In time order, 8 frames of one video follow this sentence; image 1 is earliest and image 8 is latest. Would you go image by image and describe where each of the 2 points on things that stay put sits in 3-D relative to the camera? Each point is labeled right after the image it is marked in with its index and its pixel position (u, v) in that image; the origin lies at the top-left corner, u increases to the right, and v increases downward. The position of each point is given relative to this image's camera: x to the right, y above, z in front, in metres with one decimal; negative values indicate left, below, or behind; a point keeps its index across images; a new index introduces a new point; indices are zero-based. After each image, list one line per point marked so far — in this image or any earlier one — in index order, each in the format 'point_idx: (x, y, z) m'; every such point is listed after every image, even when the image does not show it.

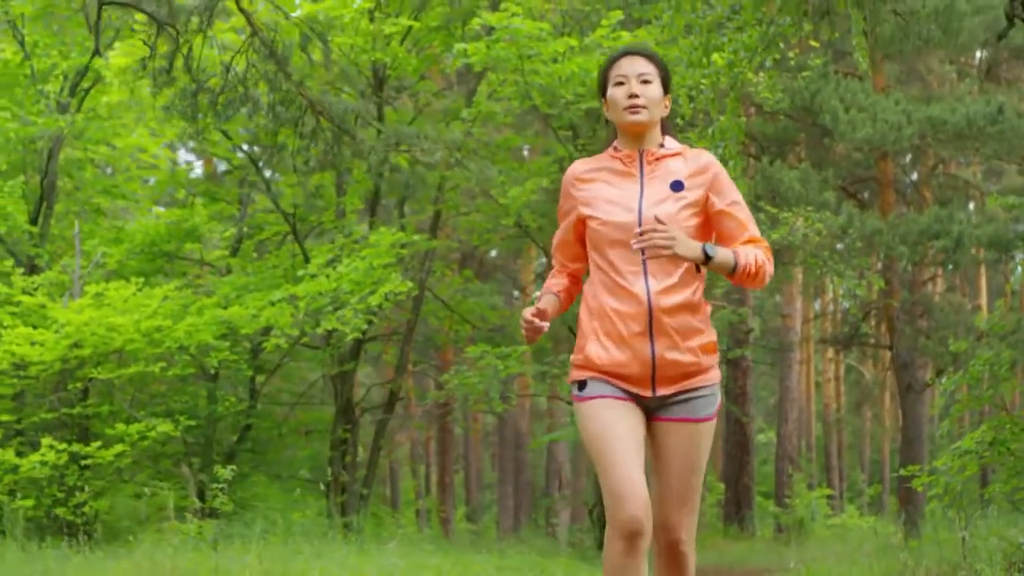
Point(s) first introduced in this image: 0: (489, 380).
0: (-0.3, -1.1, +14.2) m
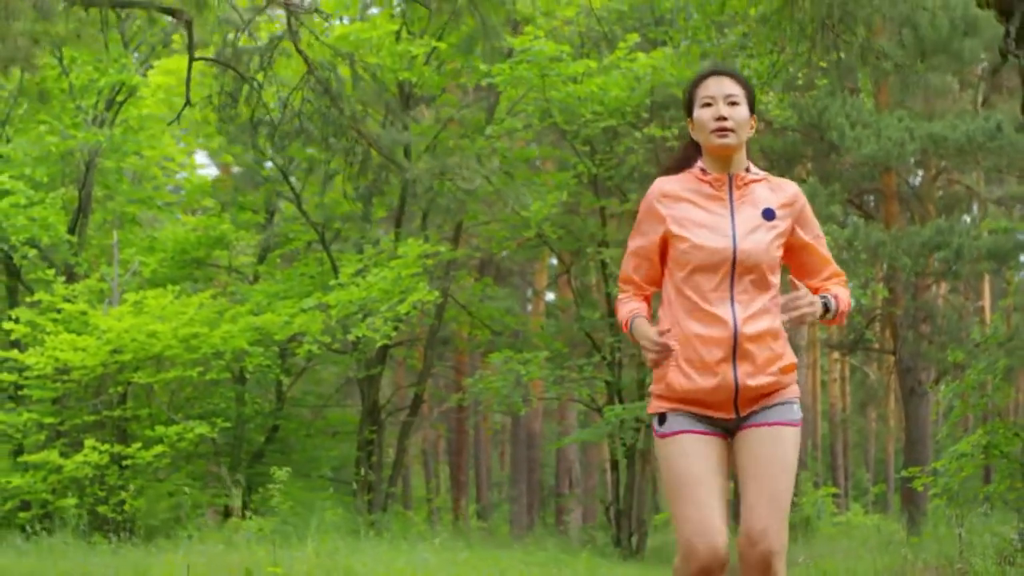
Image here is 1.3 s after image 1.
0: (0.0, -1.2, +14.9) m
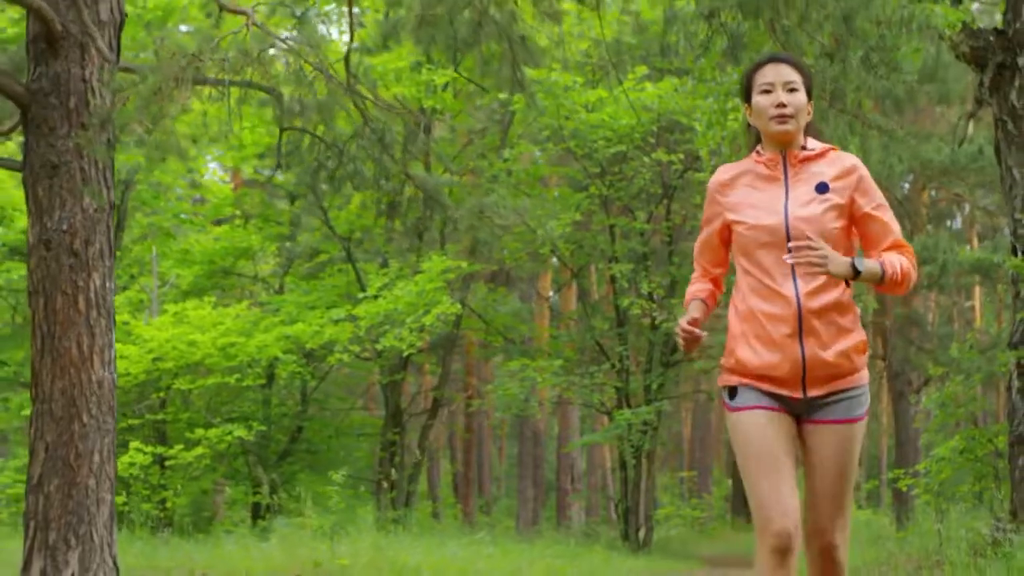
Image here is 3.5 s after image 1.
0: (+0.2, -1.4, +15.9) m
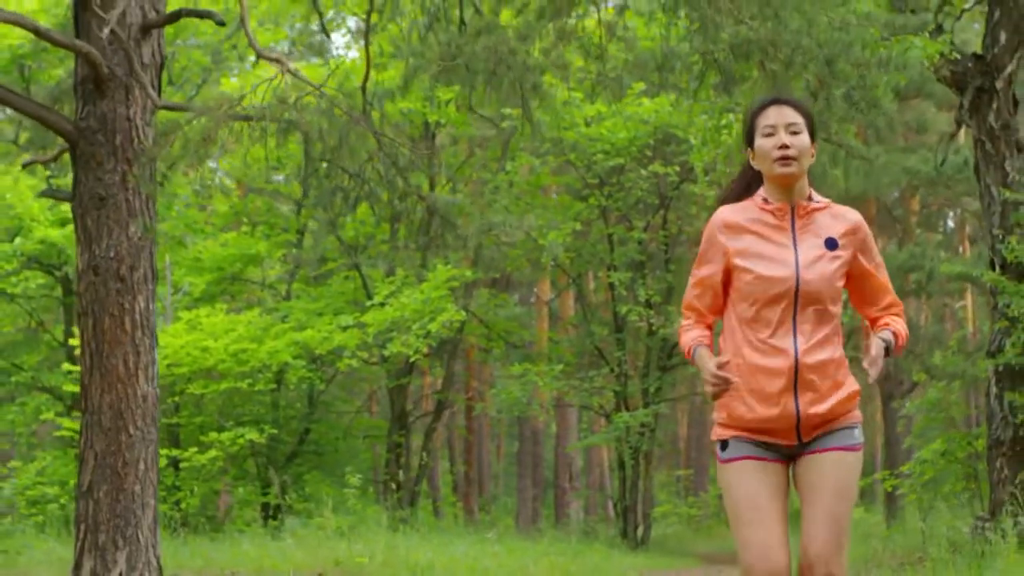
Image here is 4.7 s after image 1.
0: (+0.2, -1.5, +16.4) m
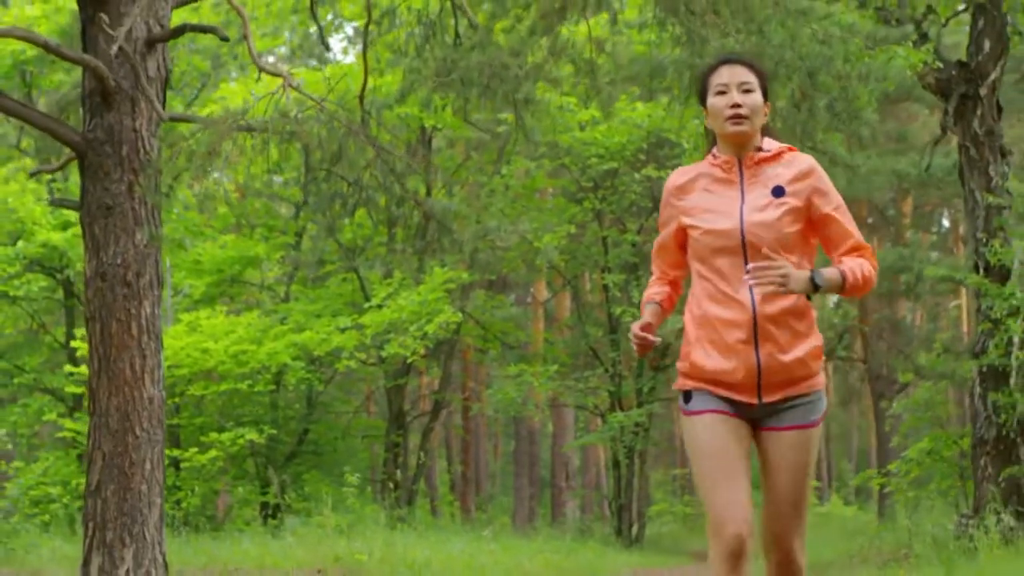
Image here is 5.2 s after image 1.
0: (+0.1, -1.5, +16.6) m
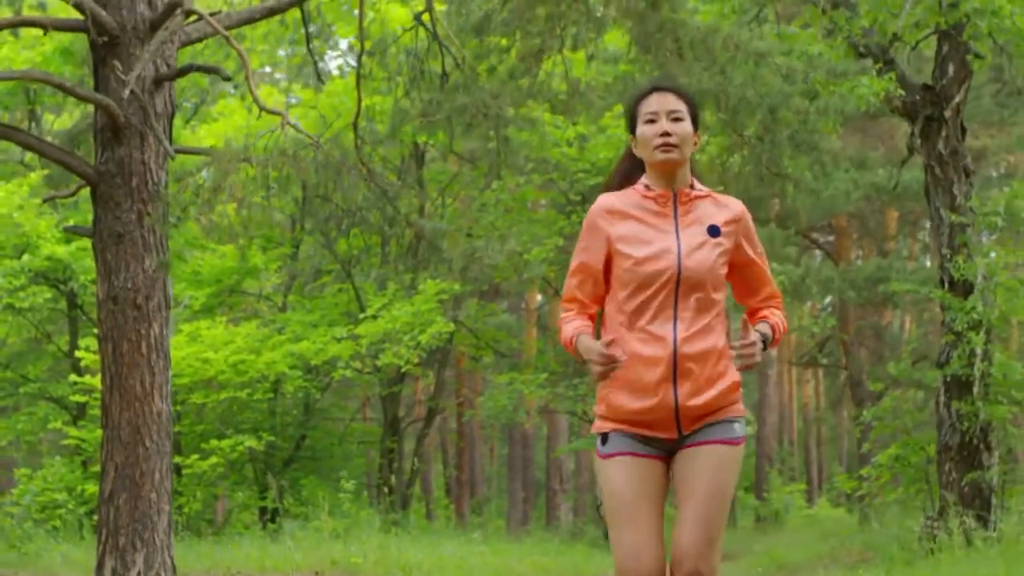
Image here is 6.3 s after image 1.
0: (0.0, -1.7, +17.1) m
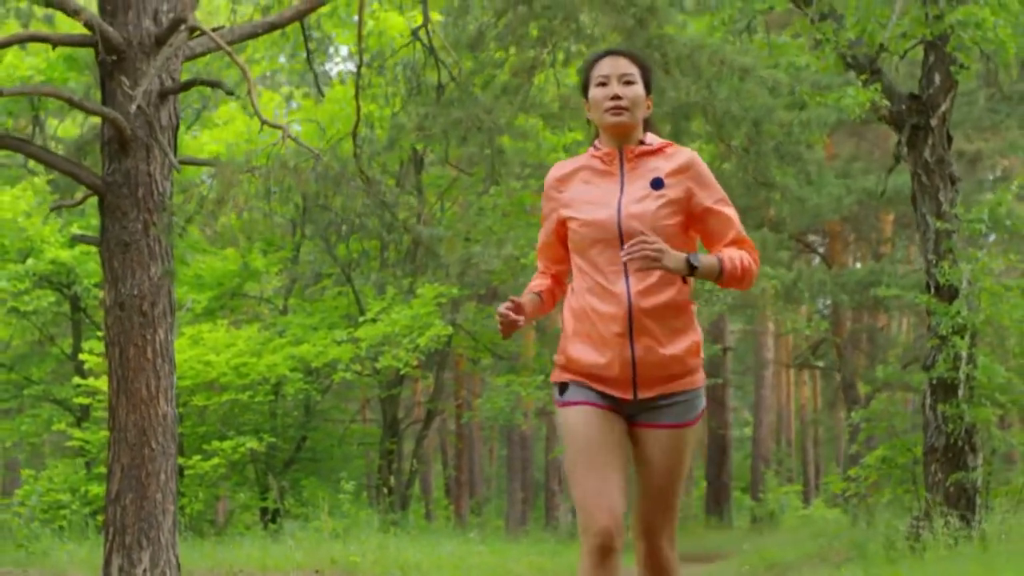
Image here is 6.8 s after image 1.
0: (0.0, -1.7, +17.4) m
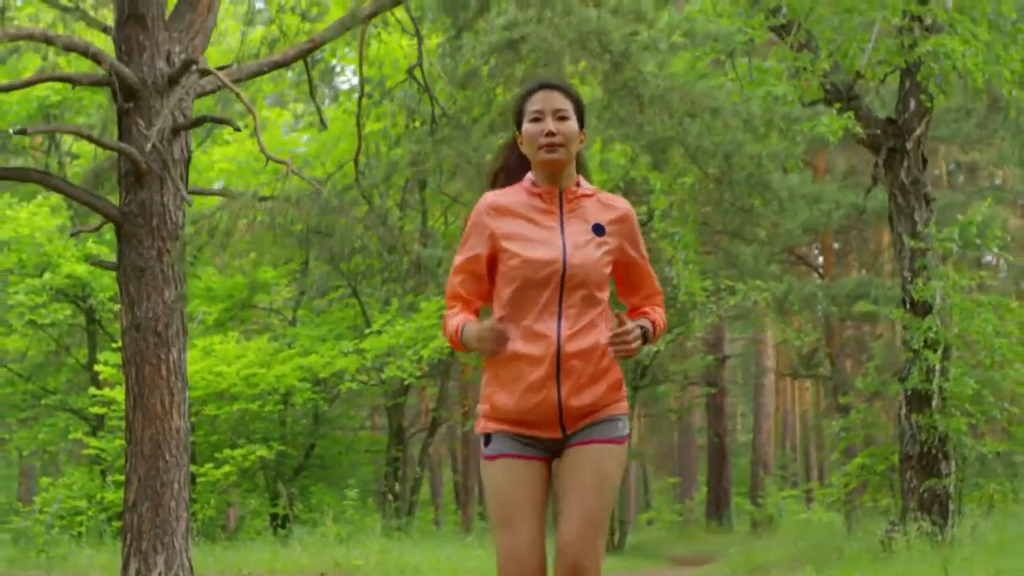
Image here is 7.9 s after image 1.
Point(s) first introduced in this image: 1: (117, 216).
0: (0.0, -1.9, +17.9) m
1: (-2.7, +0.5, +7.9) m
